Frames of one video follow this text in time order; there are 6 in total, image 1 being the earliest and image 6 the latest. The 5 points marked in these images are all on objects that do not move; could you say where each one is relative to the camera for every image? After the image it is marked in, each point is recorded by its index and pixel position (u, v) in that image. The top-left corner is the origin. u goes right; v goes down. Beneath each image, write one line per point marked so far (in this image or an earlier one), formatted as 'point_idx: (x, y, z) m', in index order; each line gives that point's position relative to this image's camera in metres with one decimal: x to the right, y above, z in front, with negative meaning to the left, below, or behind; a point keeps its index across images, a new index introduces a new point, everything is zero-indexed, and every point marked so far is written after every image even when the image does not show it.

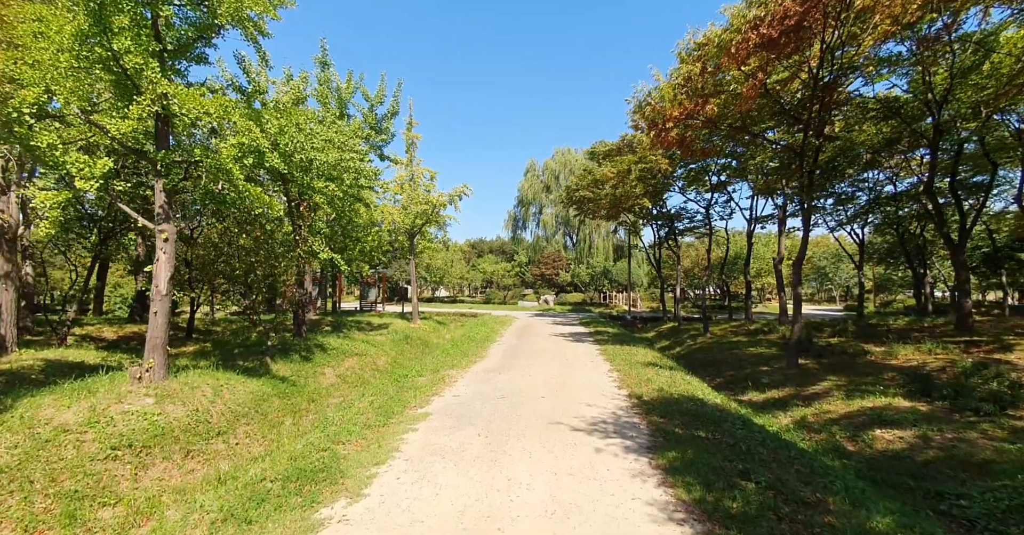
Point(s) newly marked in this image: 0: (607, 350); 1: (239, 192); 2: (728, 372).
0: (+2.3, -2.0, +11.5) m
1: (-4.0, +1.1, +6.9) m
2: (+5.4, -2.6, +11.8) m
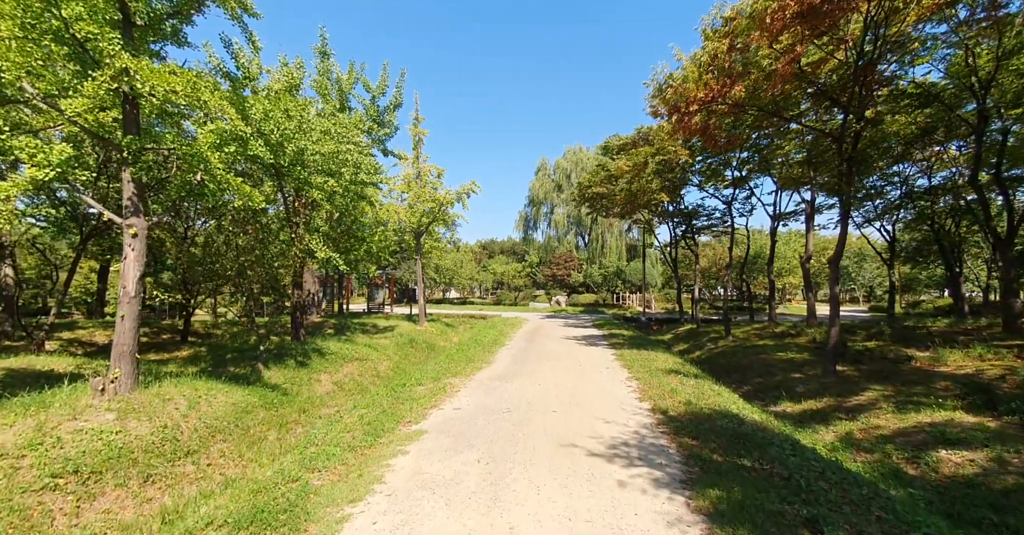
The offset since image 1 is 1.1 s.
0: (+2.6, -2.0, +10.7) m
1: (-3.9, +1.1, +6.3) m
2: (+5.6, -2.6, +10.9) m
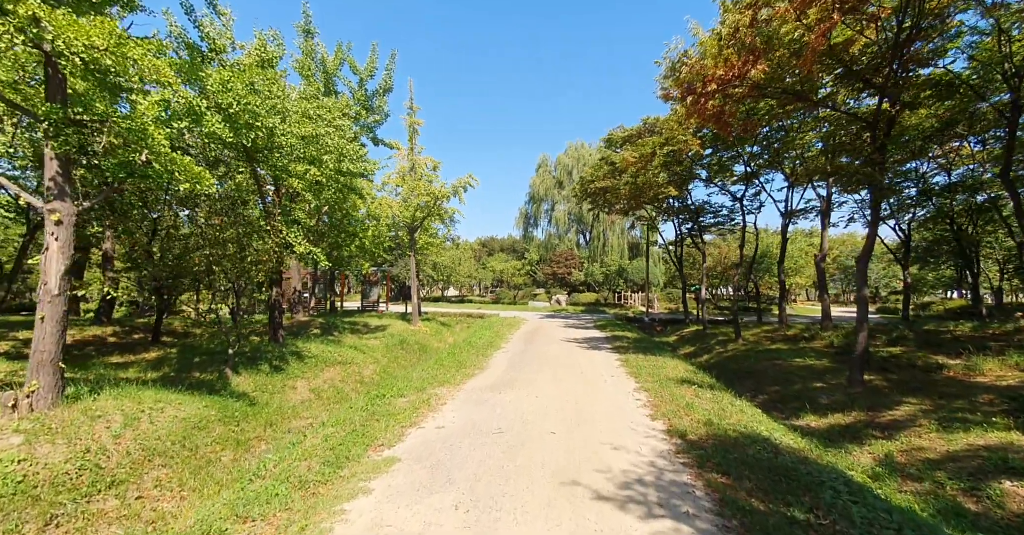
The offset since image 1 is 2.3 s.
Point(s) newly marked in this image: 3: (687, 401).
0: (+2.5, -1.9, +9.9) m
1: (-4.0, +1.2, +5.4) m
2: (+5.5, -2.6, +10.0) m
3: (+2.4, -1.8, +6.4) m
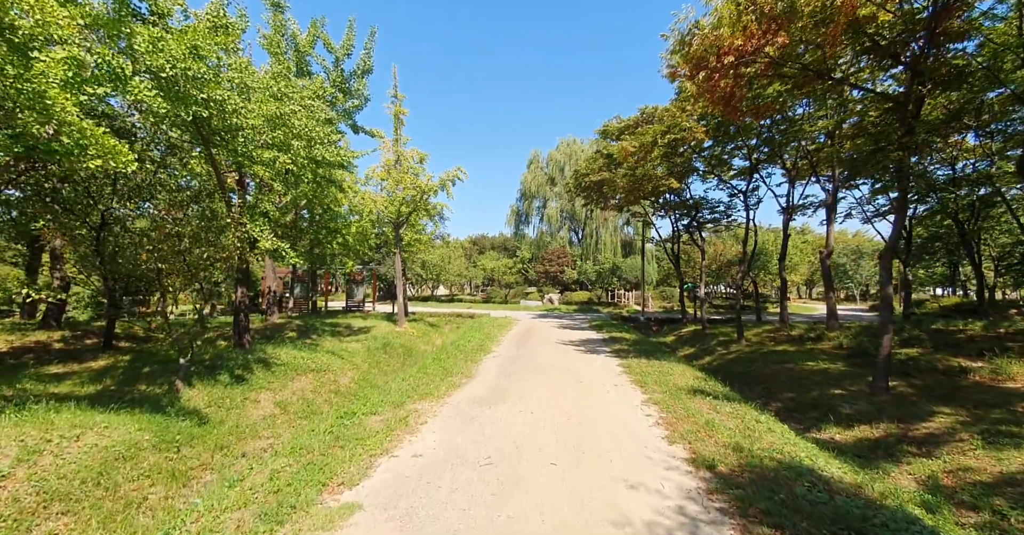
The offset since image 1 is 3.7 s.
0: (+2.3, -1.9, +9.0) m
1: (-4.1, +1.2, +4.4) m
2: (+5.4, -2.5, +9.2) m
3: (+2.3, -1.8, +5.6) m
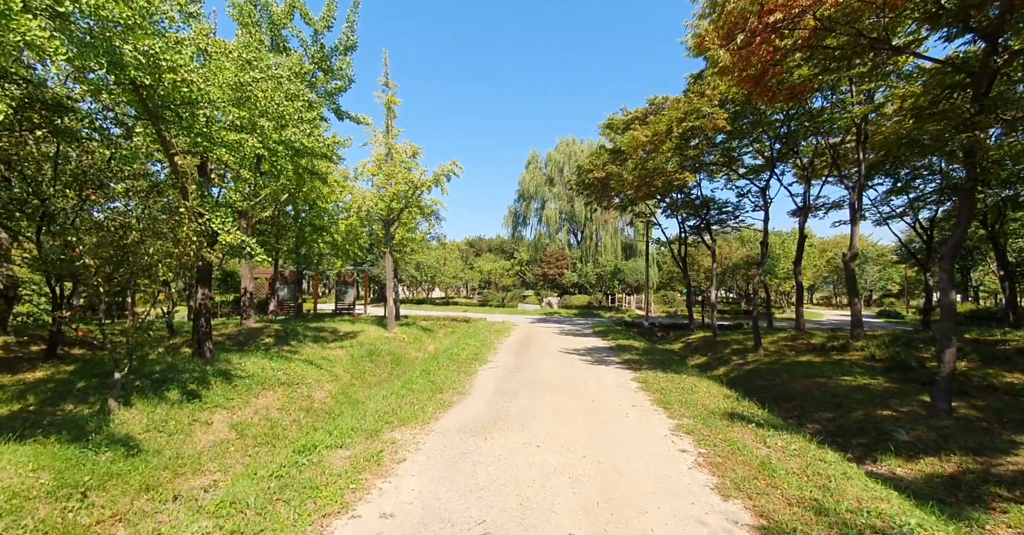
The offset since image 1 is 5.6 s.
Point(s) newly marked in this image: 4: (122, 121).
0: (+2.3, -1.9, +7.9) m
1: (-4.0, +1.3, +3.3) m
2: (+5.3, -2.5, +8.1) m
3: (+2.3, -1.8, +4.4) m
4: (-6.1, +2.3, +7.4) m
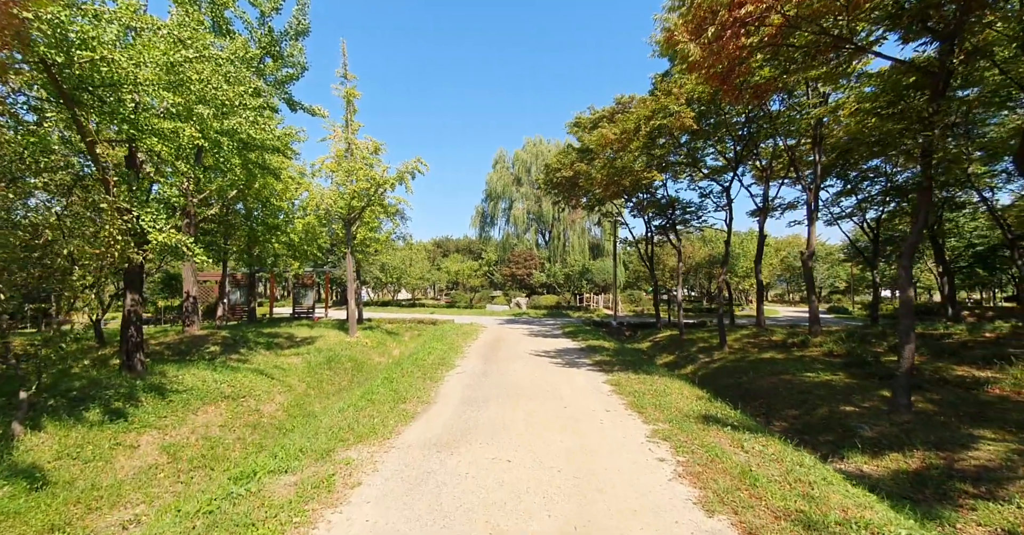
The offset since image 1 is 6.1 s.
0: (+1.8, -1.9, +7.6) m
1: (-4.2, +1.3, +2.6) m
2: (+4.8, -2.5, +8.1) m
3: (+2.0, -1.7, +4.2) m
4: (-6.6, +2.2, +6.6) m
